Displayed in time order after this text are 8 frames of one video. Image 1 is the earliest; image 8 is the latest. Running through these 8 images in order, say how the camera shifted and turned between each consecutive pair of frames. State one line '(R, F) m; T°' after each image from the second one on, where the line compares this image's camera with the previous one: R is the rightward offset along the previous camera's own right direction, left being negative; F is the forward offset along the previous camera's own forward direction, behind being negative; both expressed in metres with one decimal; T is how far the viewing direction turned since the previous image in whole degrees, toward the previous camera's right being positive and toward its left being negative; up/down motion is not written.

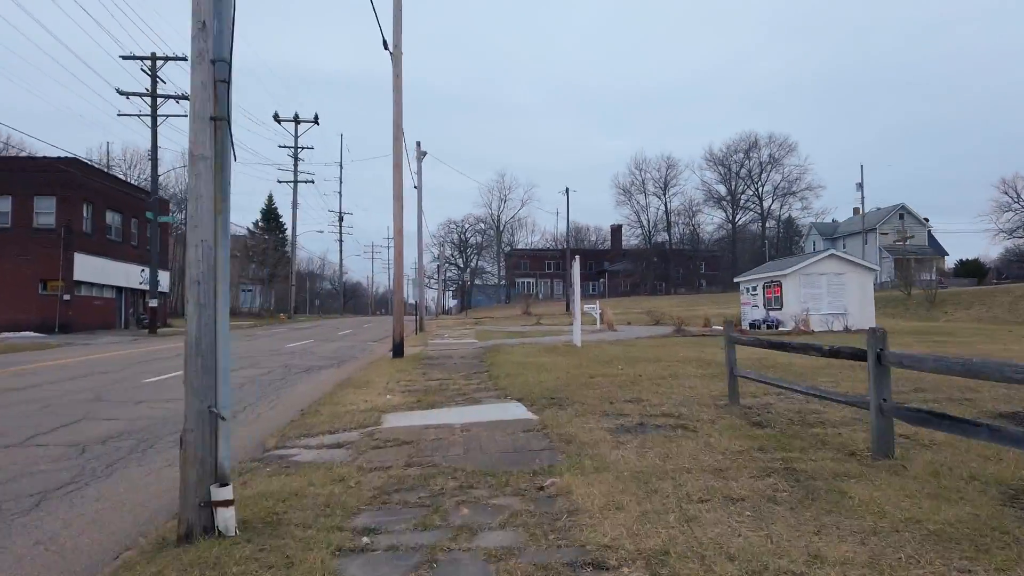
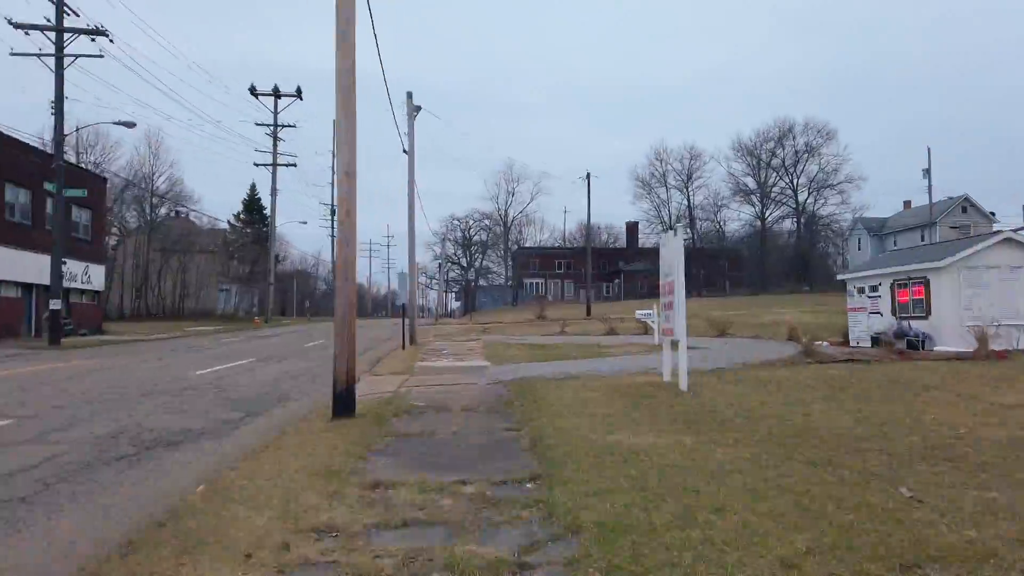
(-0.6, +7.6) m; 0°
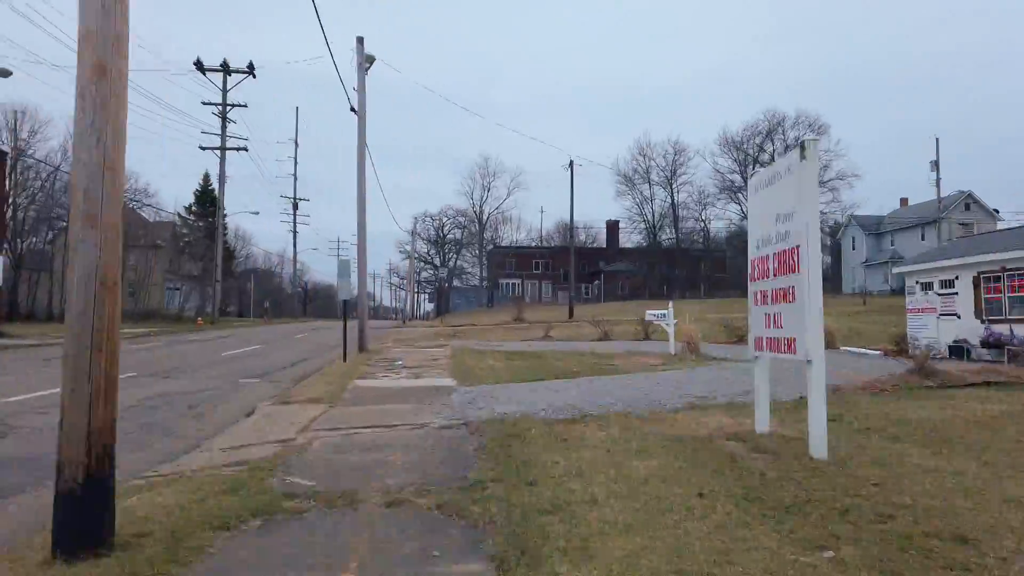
(0.0, +4.5) m; +2°
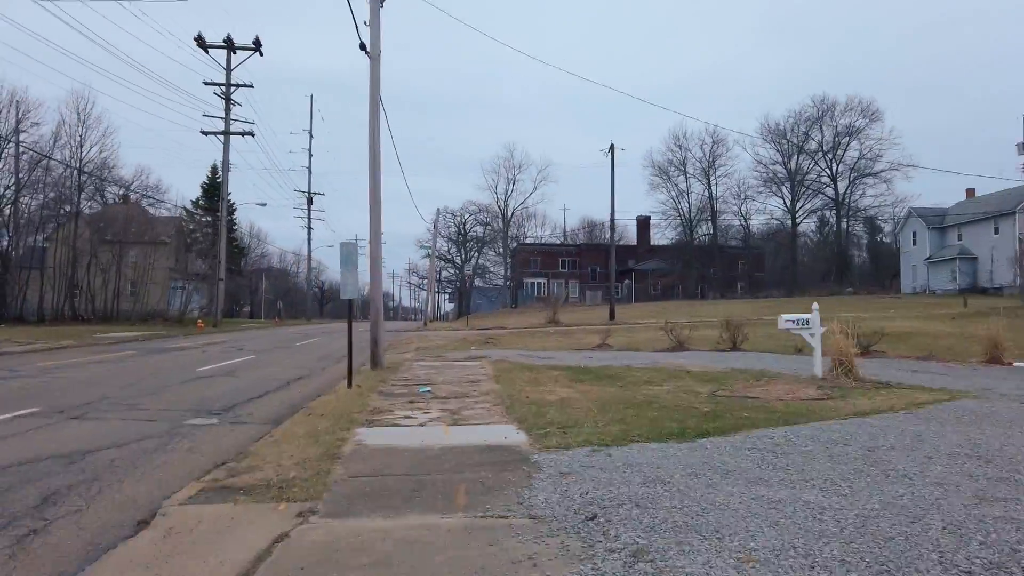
(-0.8, +4.5) m; -1°
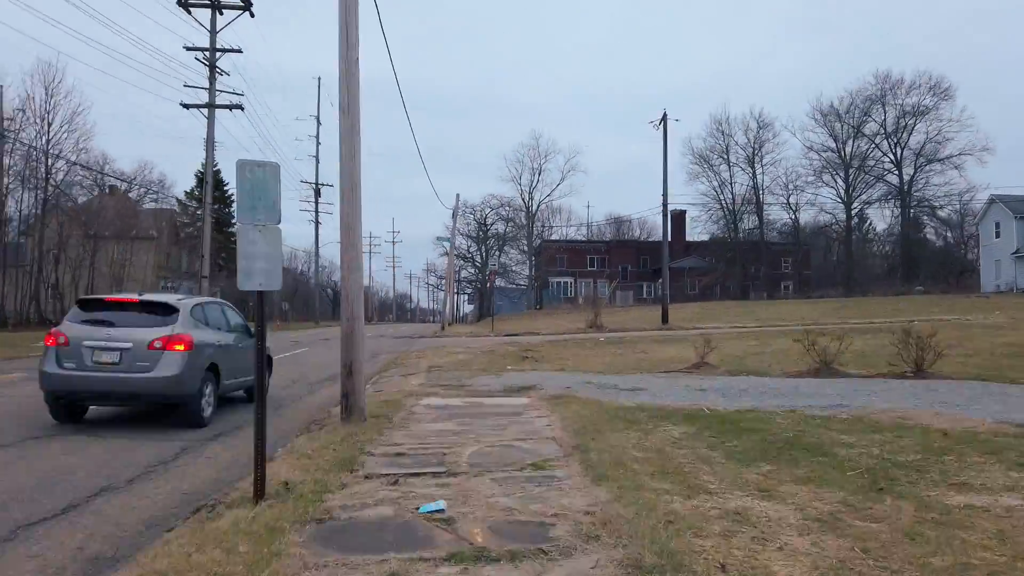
(-0.7, +6.1) m; -1°
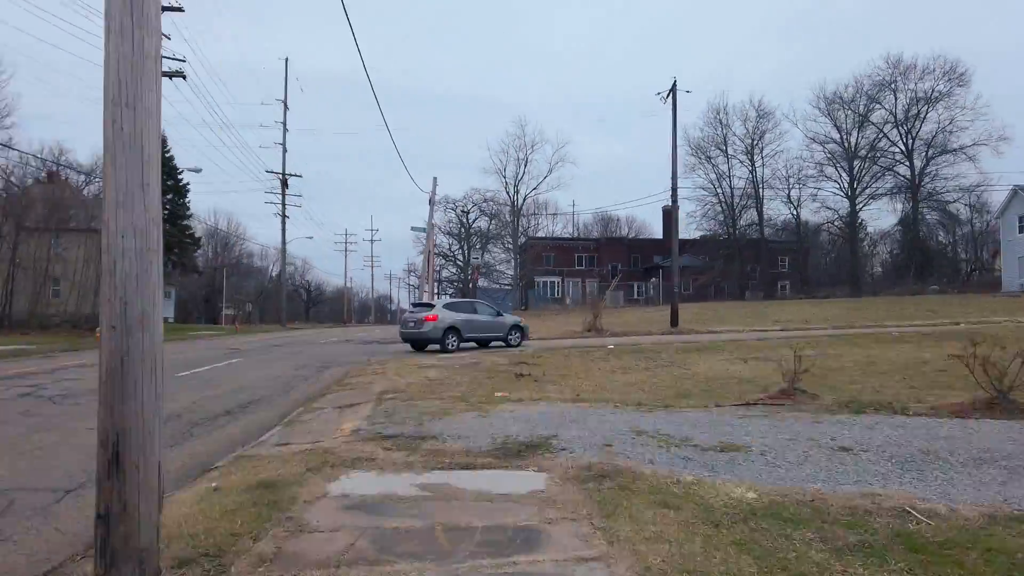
(-0.1, +4.6) m; +1°
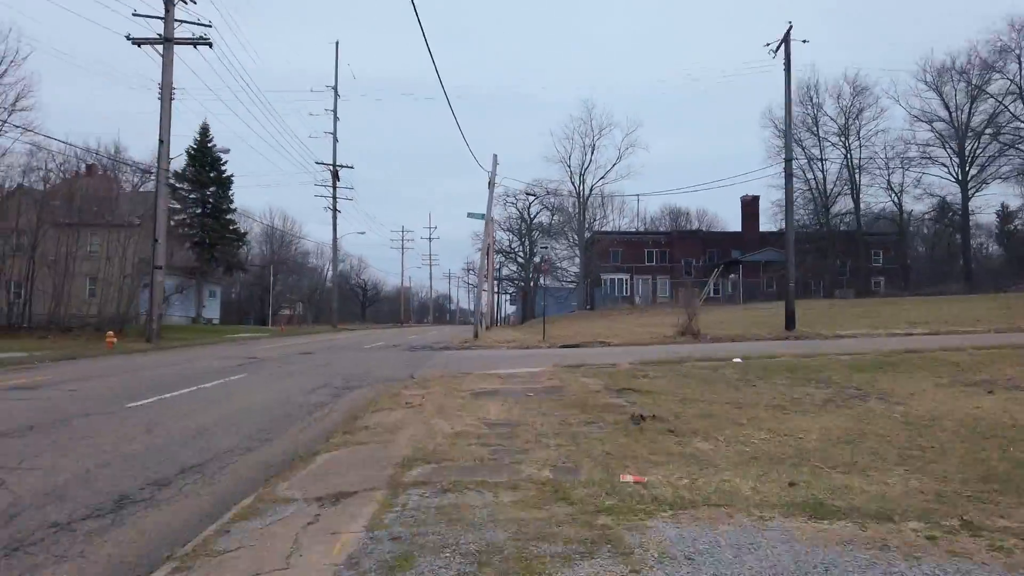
(-0.5, +4.7) m; -5°
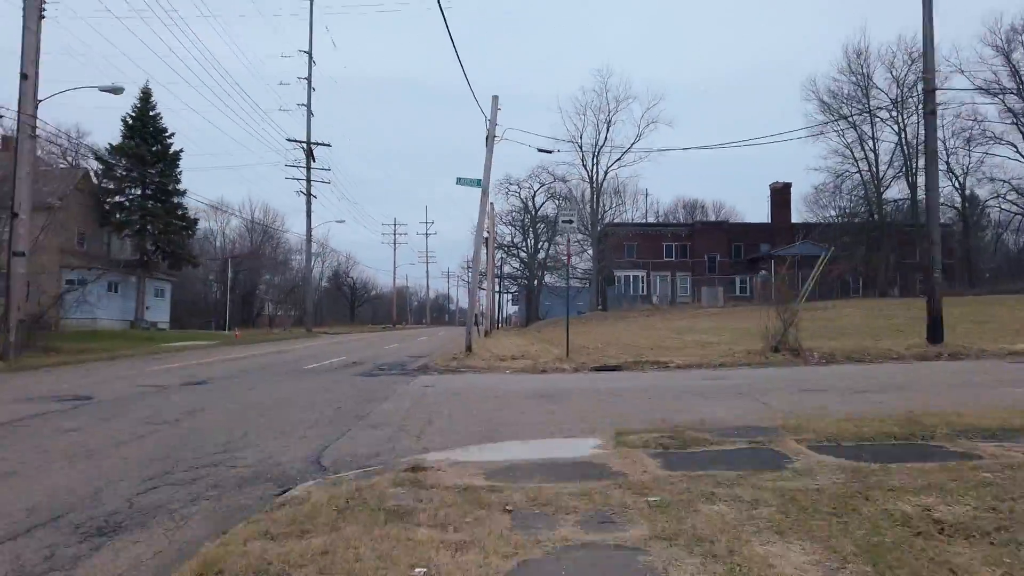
(-0.1, +7.5) m; 0°
